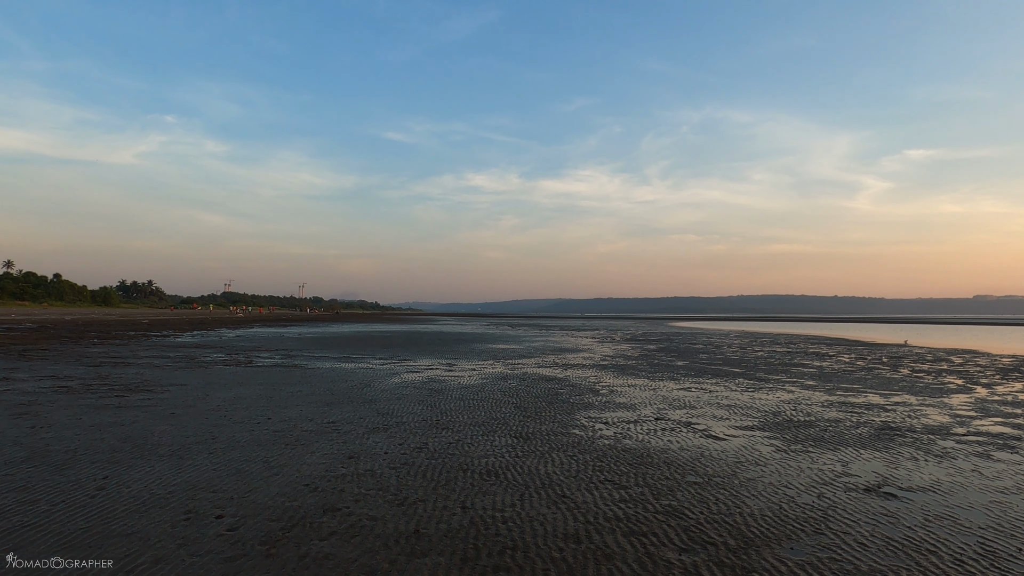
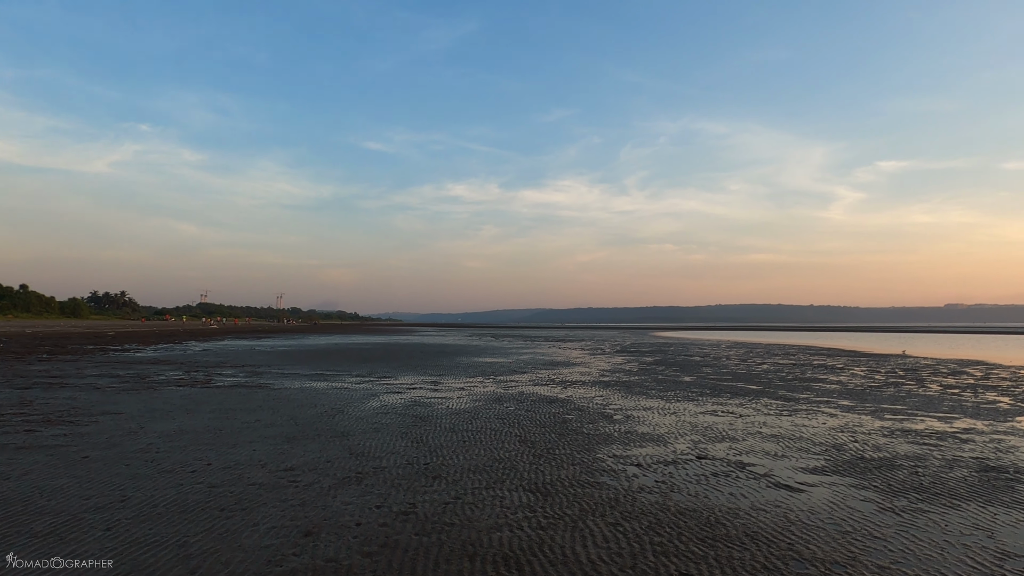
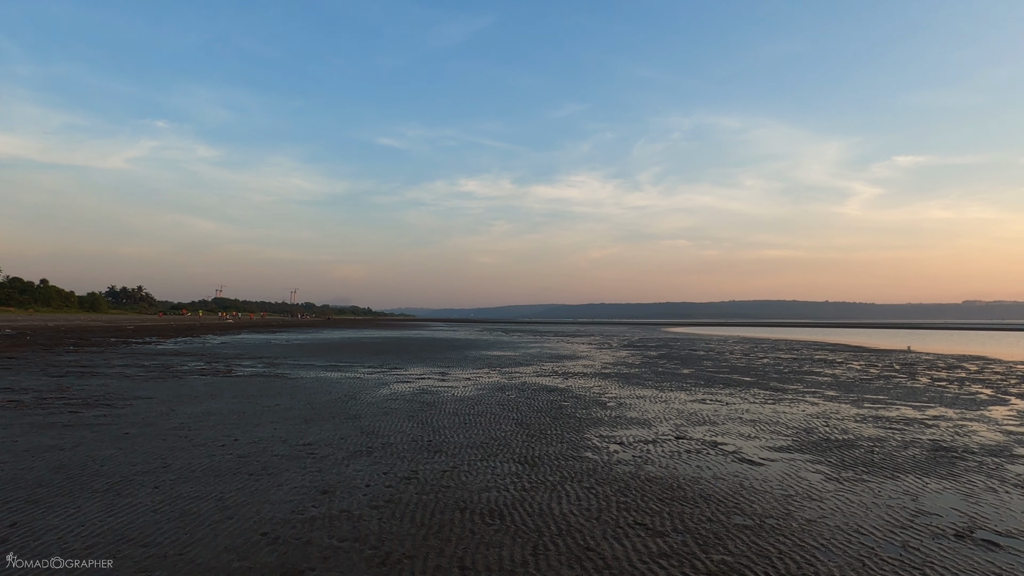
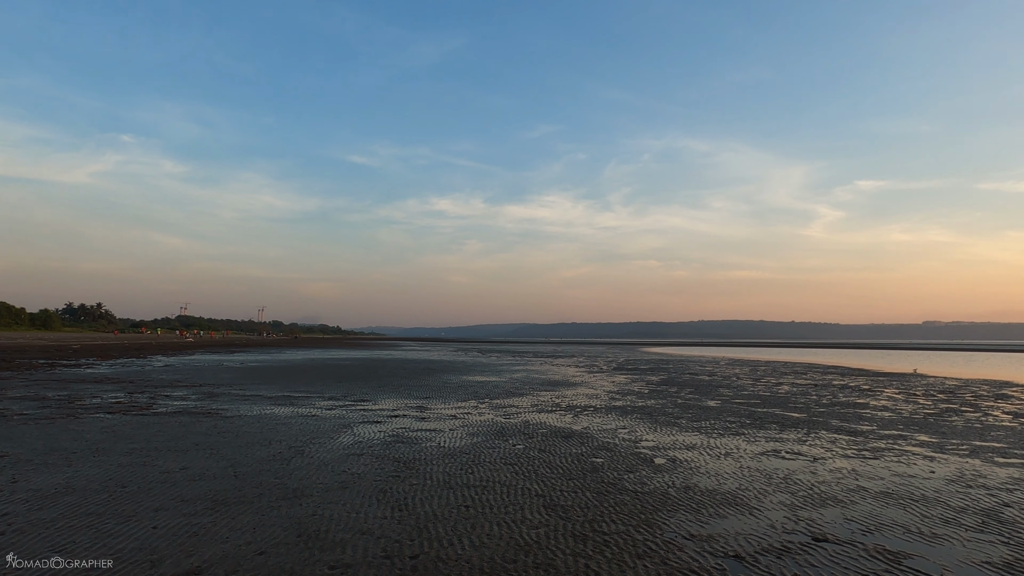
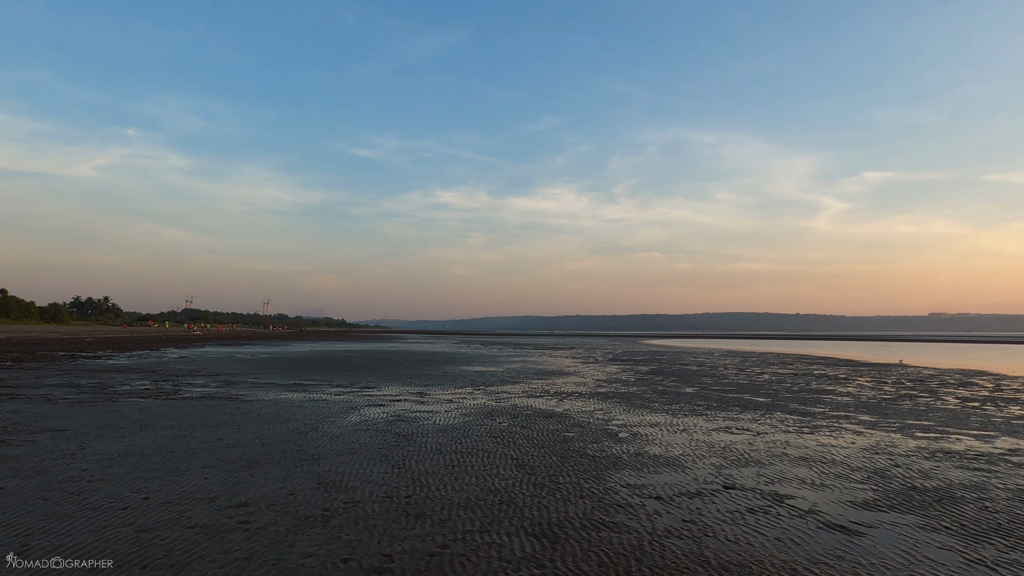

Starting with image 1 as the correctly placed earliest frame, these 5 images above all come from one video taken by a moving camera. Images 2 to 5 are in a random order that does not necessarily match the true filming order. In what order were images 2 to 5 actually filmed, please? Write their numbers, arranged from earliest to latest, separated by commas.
3, 2, 5, 4
